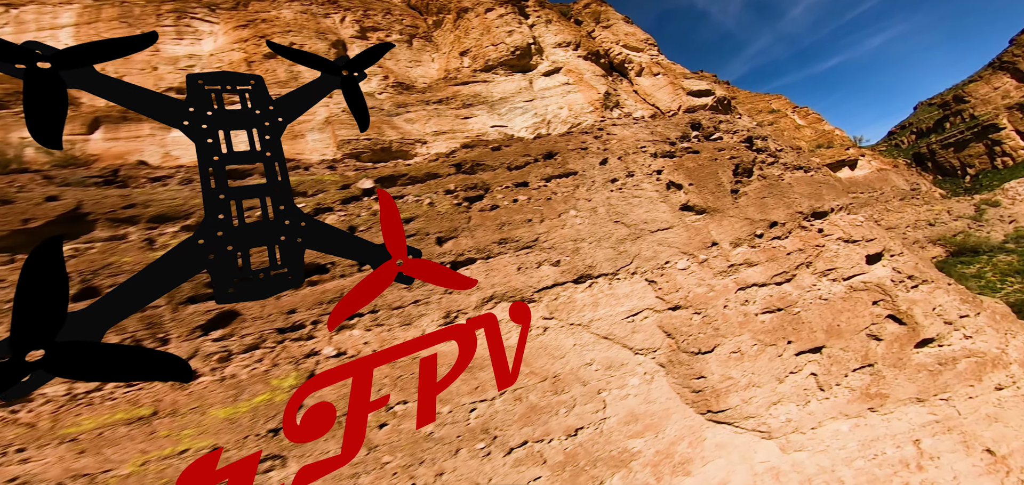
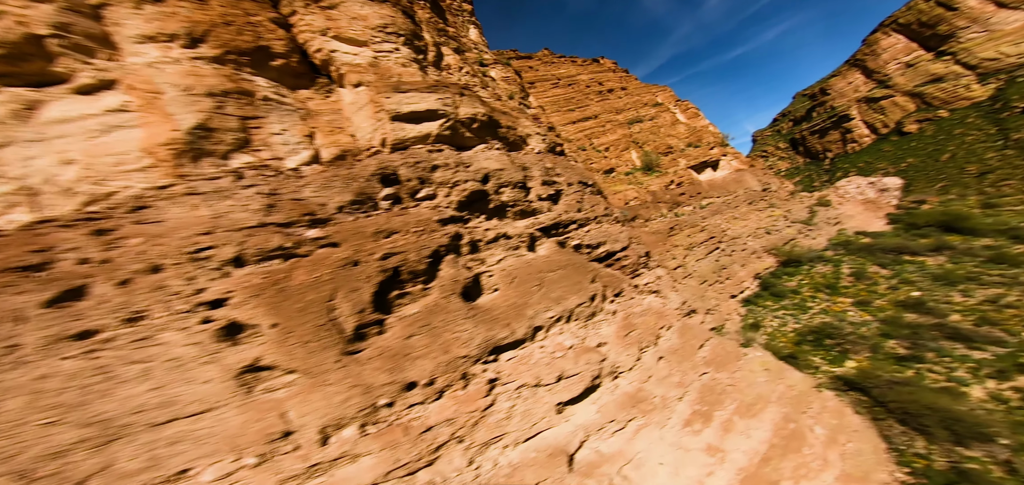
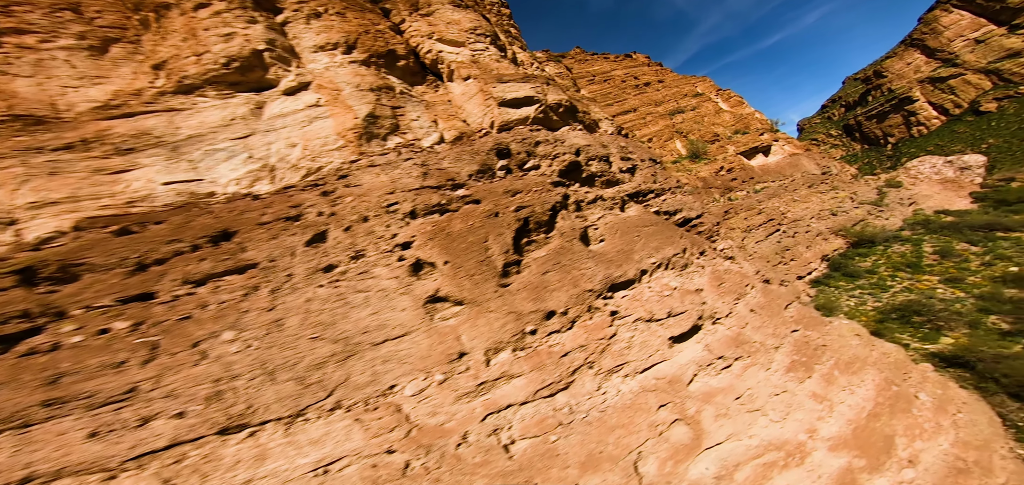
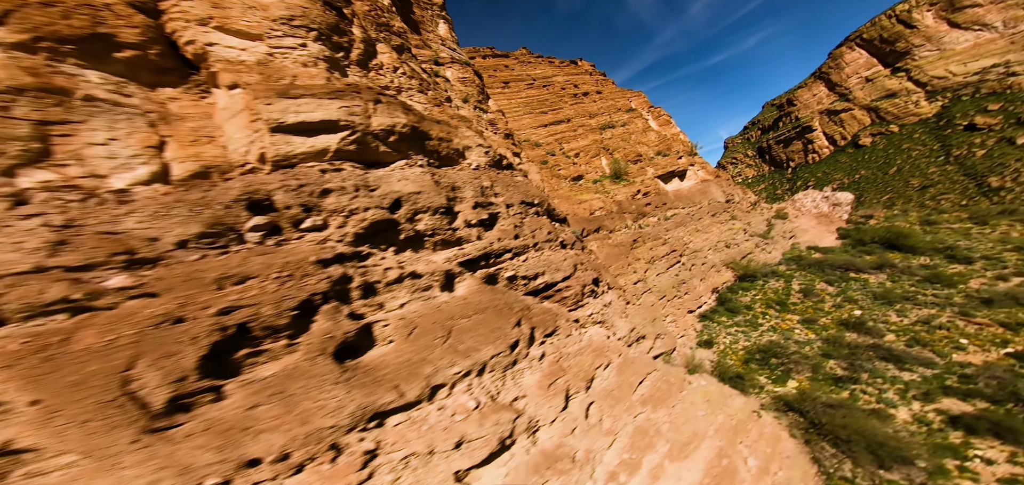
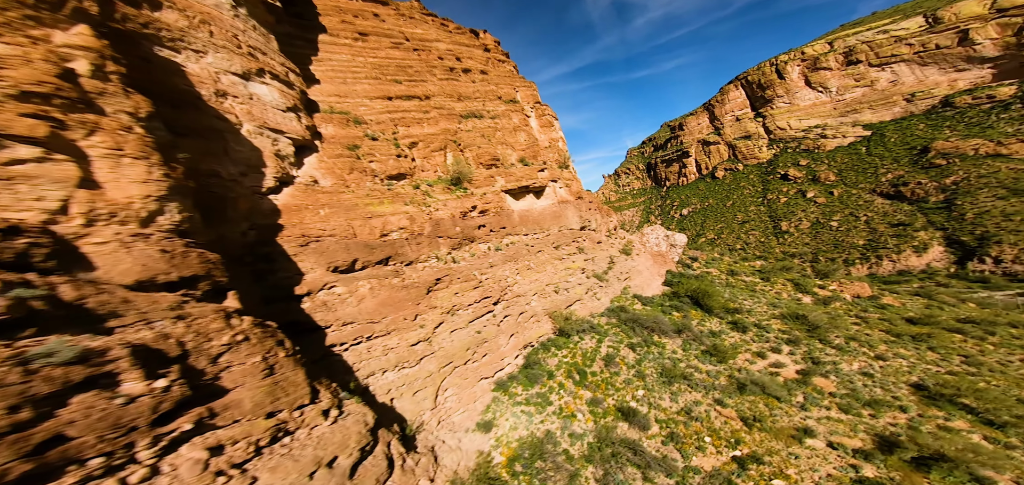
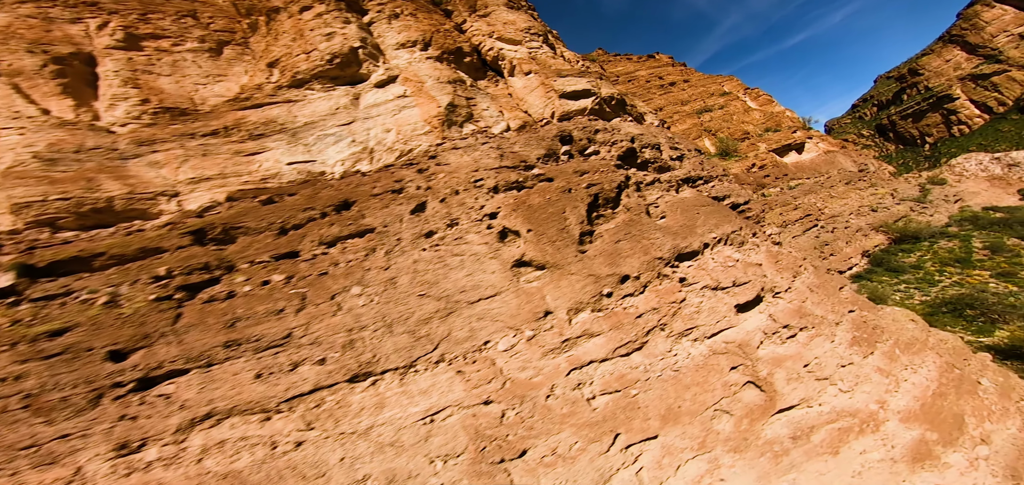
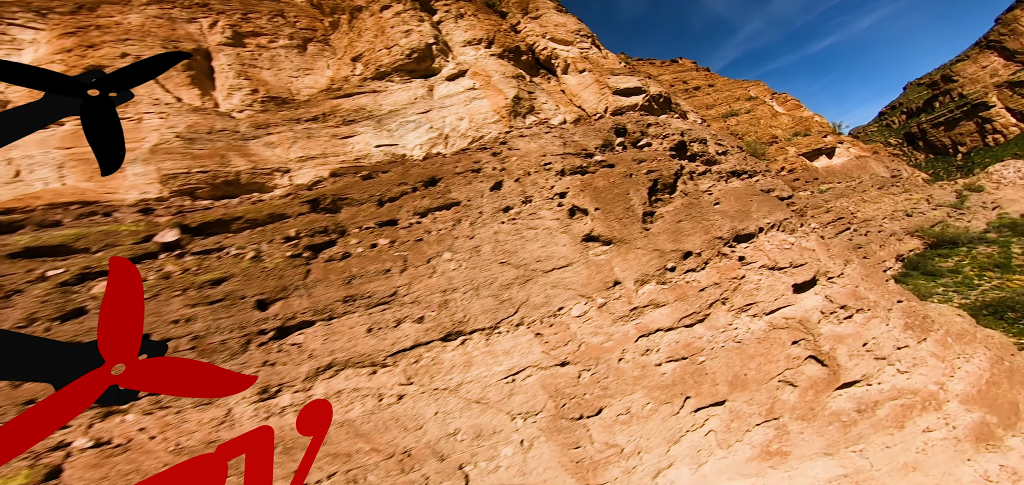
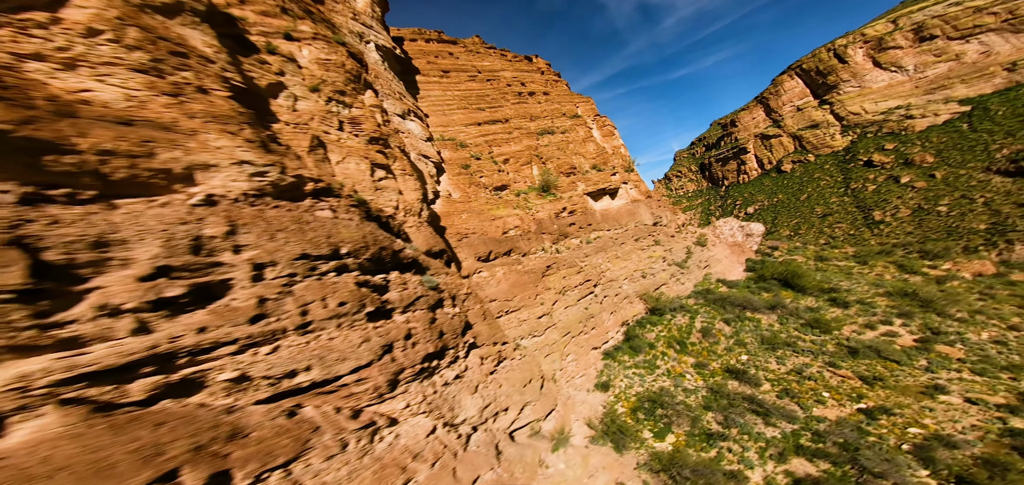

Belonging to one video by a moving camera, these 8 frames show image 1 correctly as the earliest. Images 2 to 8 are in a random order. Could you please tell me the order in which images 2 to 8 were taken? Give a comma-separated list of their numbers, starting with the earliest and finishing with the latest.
7, 6, 3, 2, 4, 8, 5
